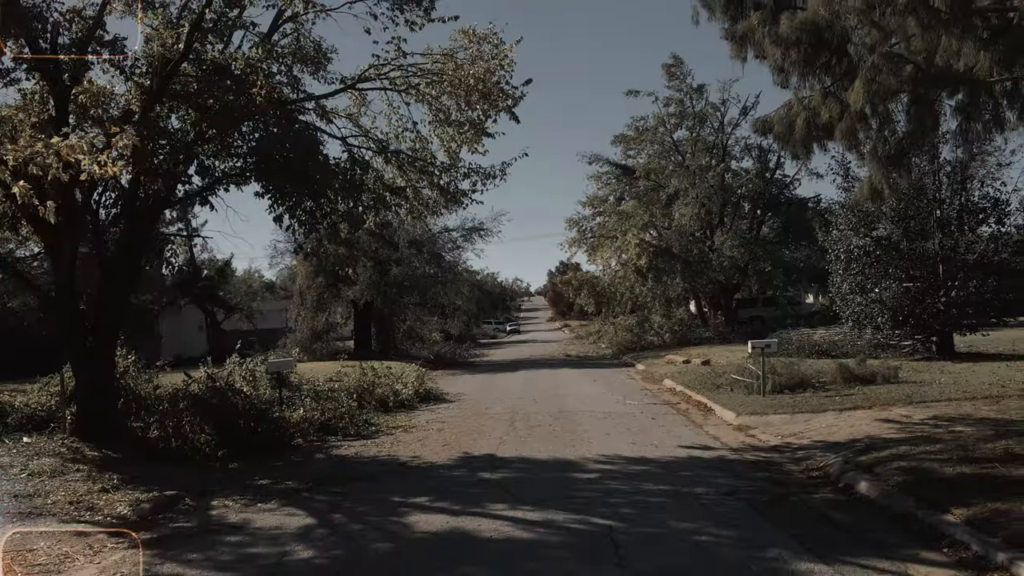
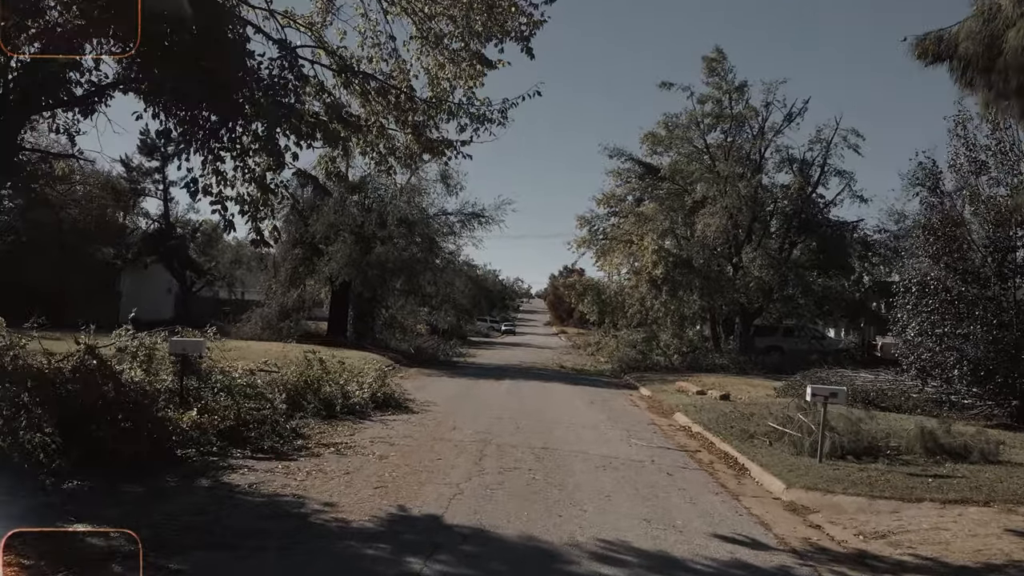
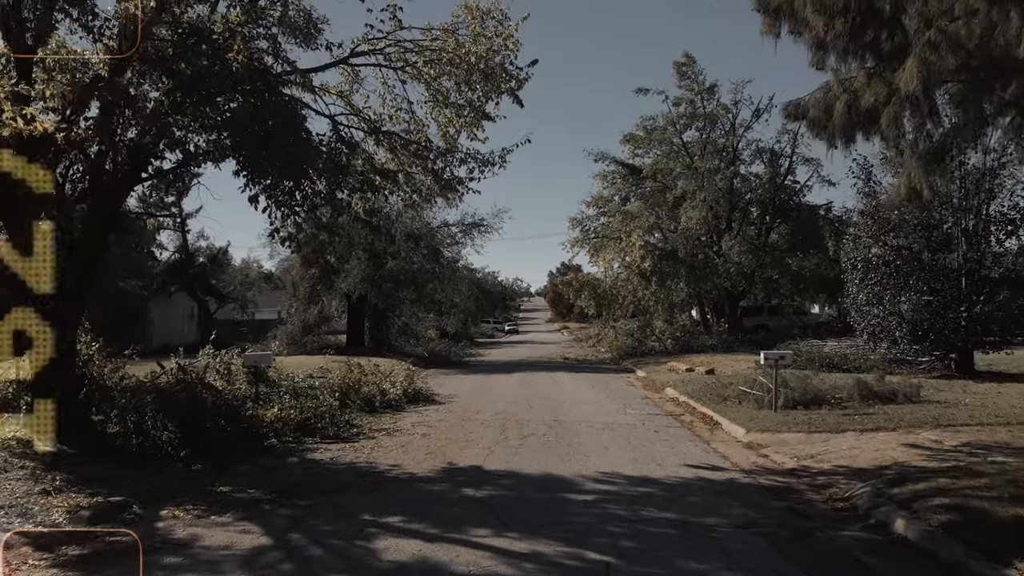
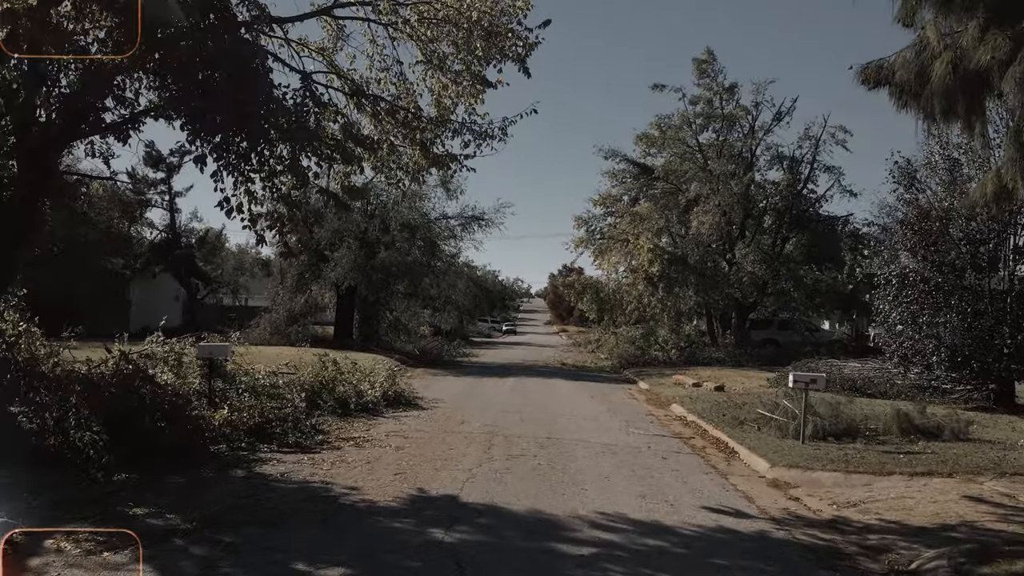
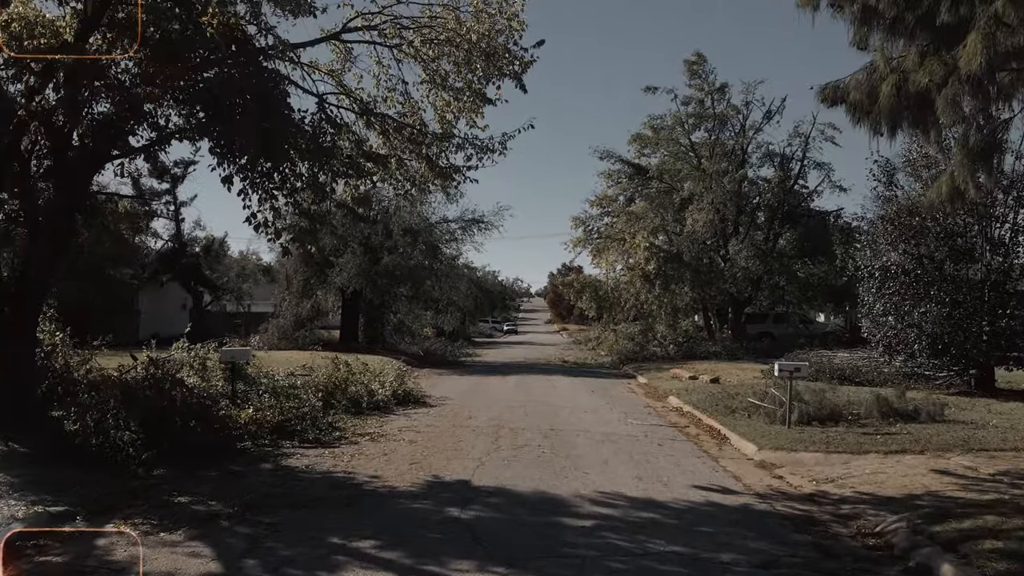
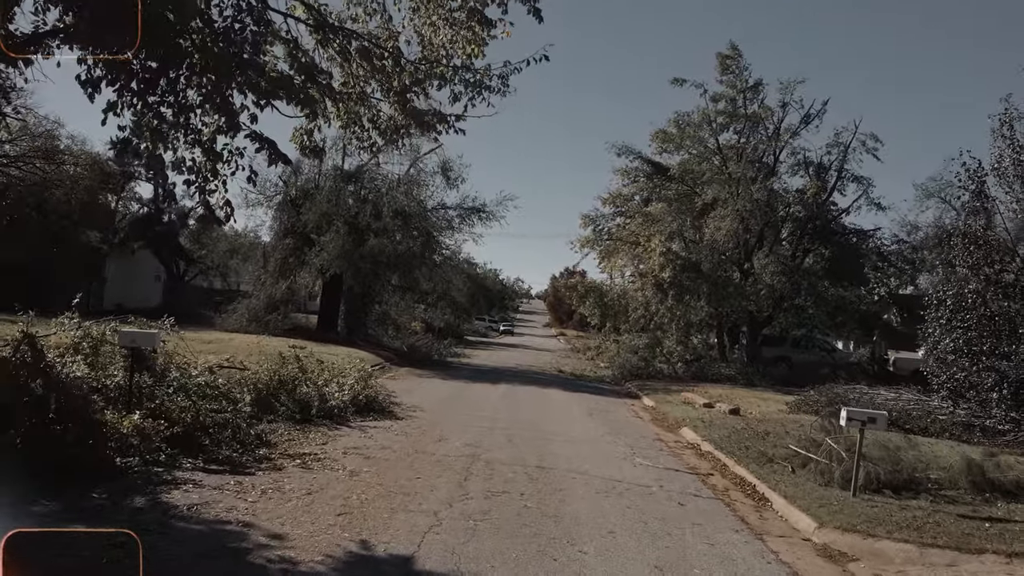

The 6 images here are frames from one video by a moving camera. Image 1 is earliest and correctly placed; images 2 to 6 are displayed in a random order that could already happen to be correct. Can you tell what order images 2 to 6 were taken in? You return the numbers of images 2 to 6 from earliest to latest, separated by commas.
3, 5, 4, 2, 6
